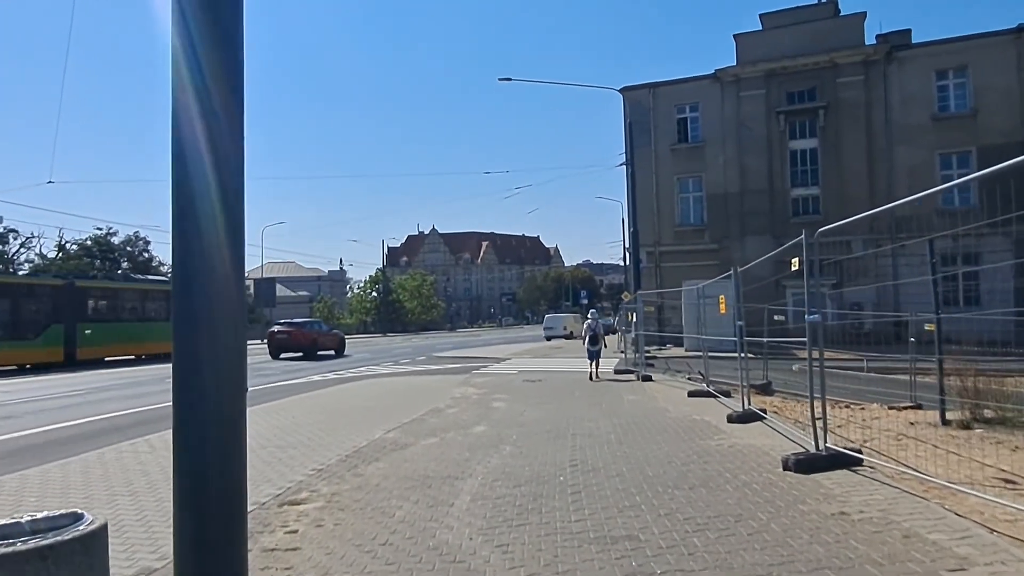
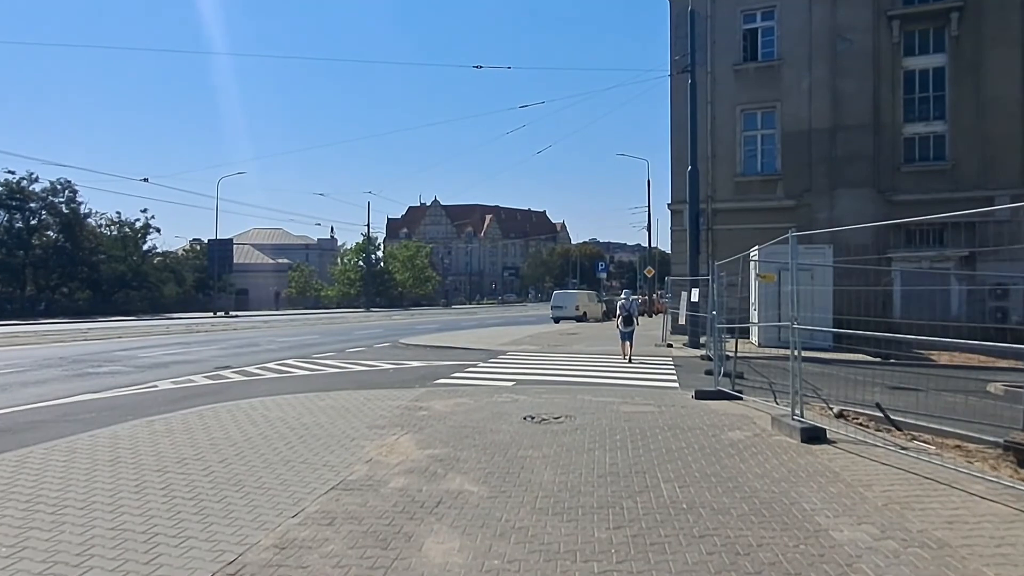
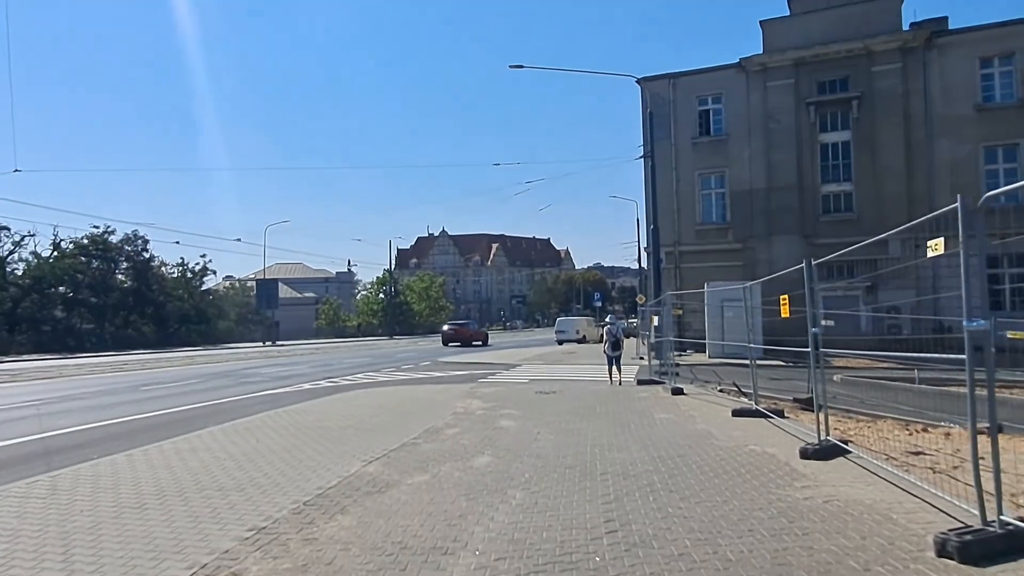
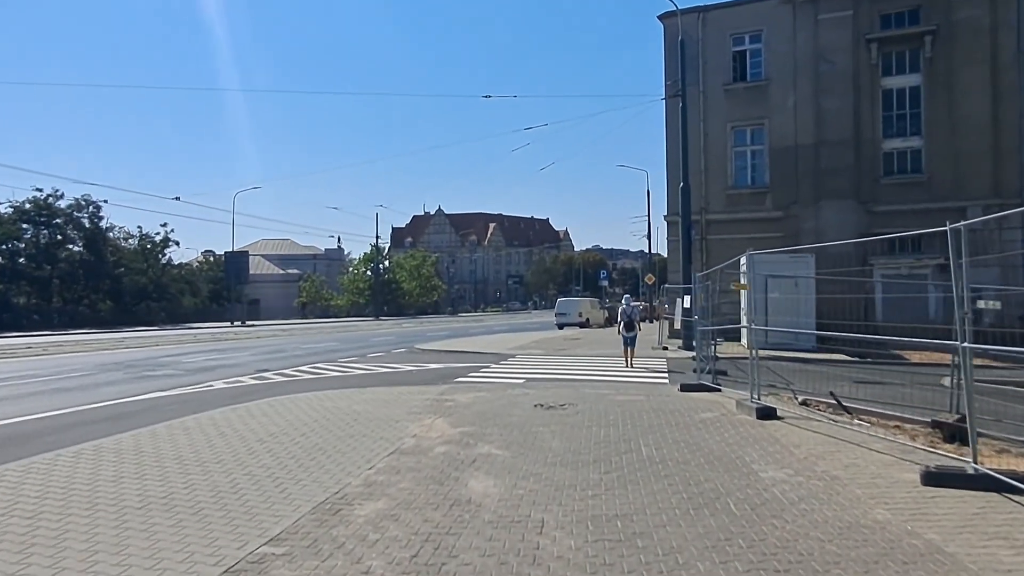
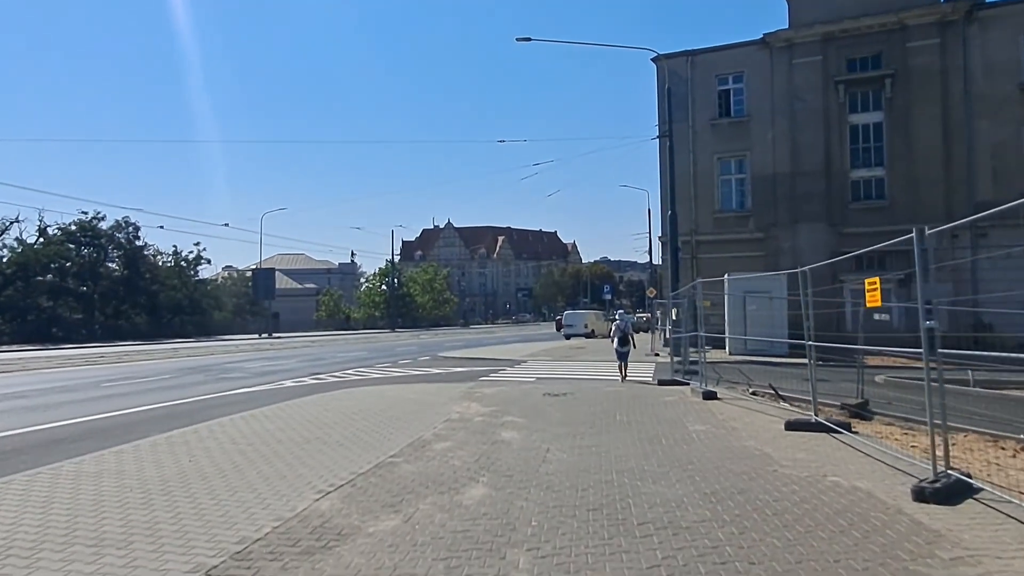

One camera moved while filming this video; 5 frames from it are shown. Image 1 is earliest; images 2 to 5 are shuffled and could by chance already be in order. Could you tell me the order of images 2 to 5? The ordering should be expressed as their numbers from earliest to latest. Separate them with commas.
3, 5, 4, 2
